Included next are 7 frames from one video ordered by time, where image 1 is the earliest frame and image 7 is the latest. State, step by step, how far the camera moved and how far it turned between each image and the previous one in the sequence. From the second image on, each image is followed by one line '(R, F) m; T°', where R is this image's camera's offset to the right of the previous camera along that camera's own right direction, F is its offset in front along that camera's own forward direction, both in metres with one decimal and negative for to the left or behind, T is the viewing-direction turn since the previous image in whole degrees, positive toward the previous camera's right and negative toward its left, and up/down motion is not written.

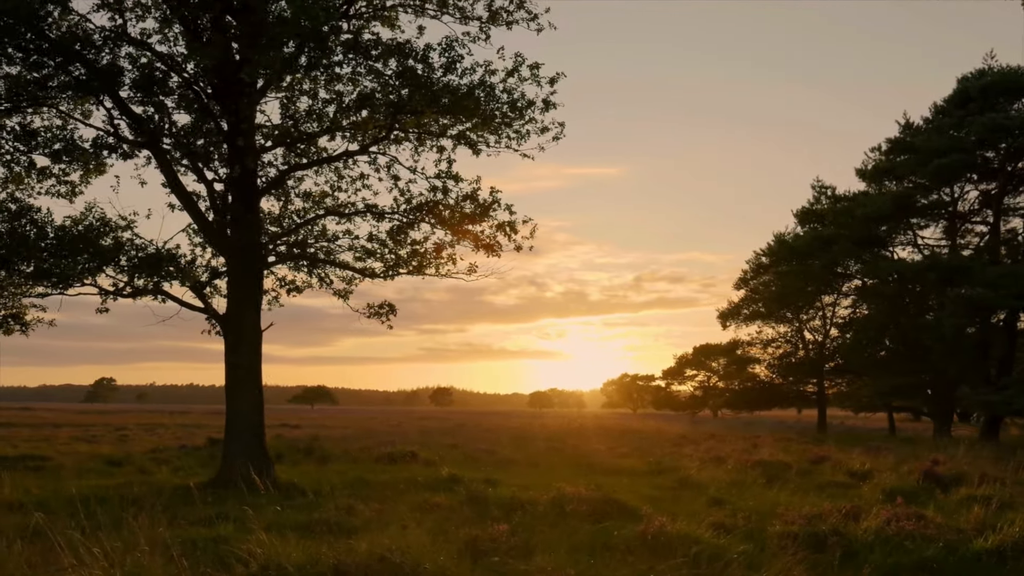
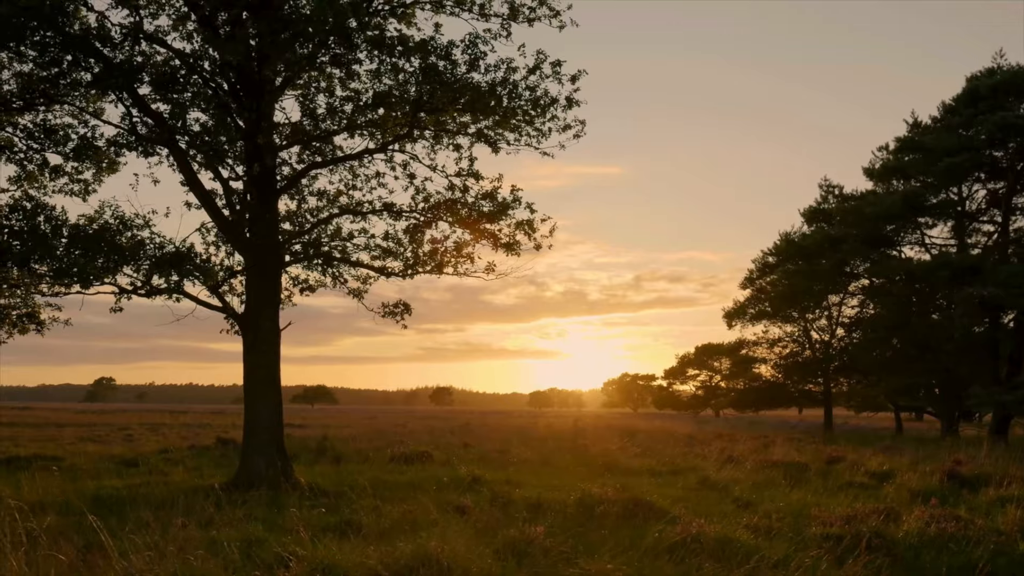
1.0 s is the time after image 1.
(-0.4, +0.1) m; 0°
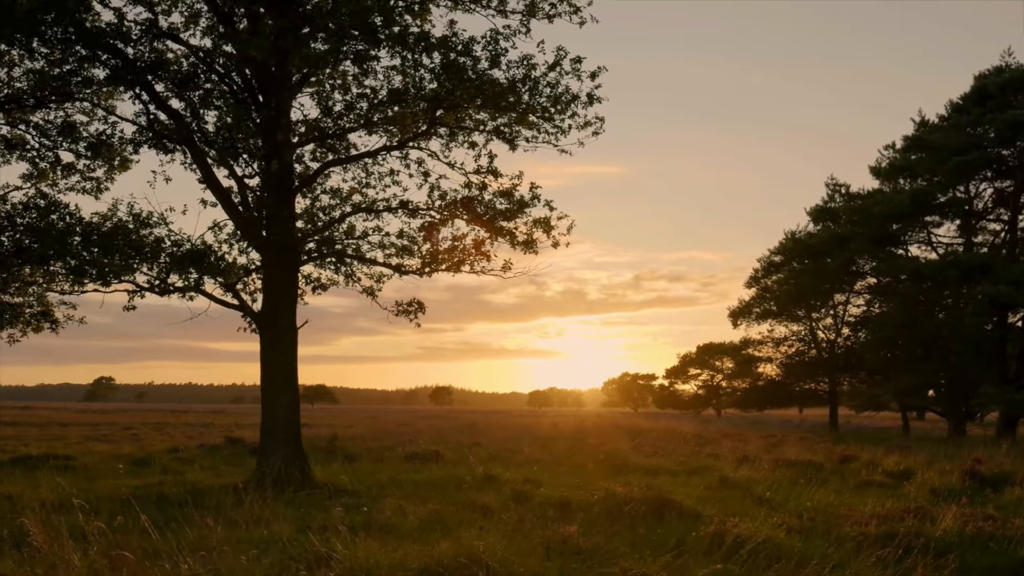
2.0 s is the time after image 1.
(-0.3, +0.1) m; 0°
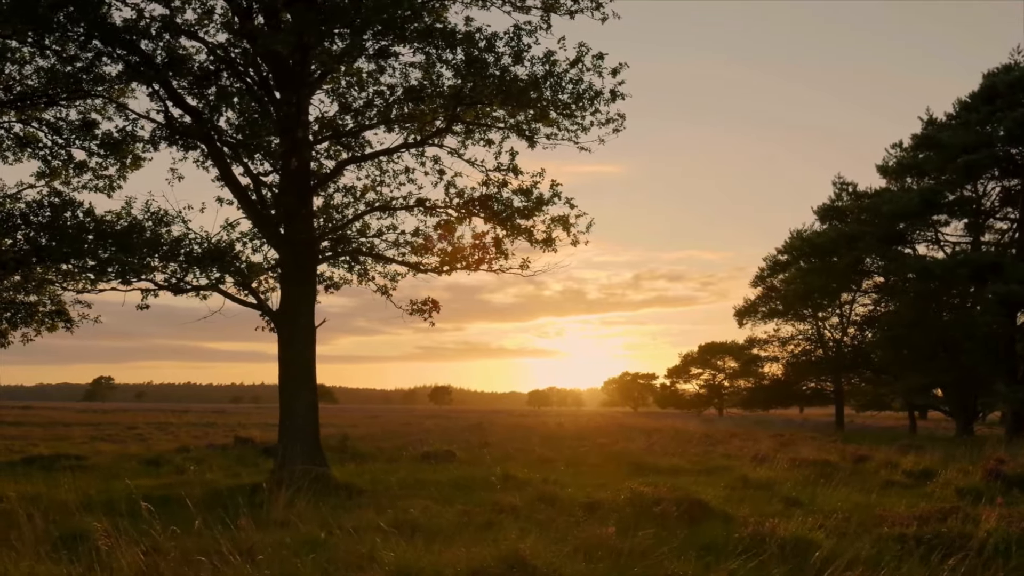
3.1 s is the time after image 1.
(-0.4, +0.1) m; 0°
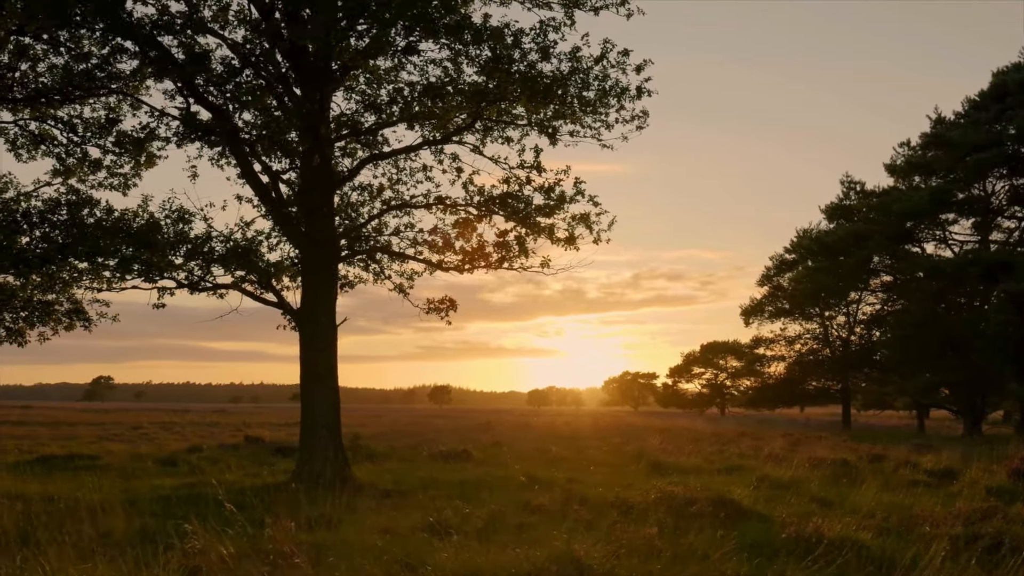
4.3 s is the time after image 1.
(-0.4, +0.1) m; 0°
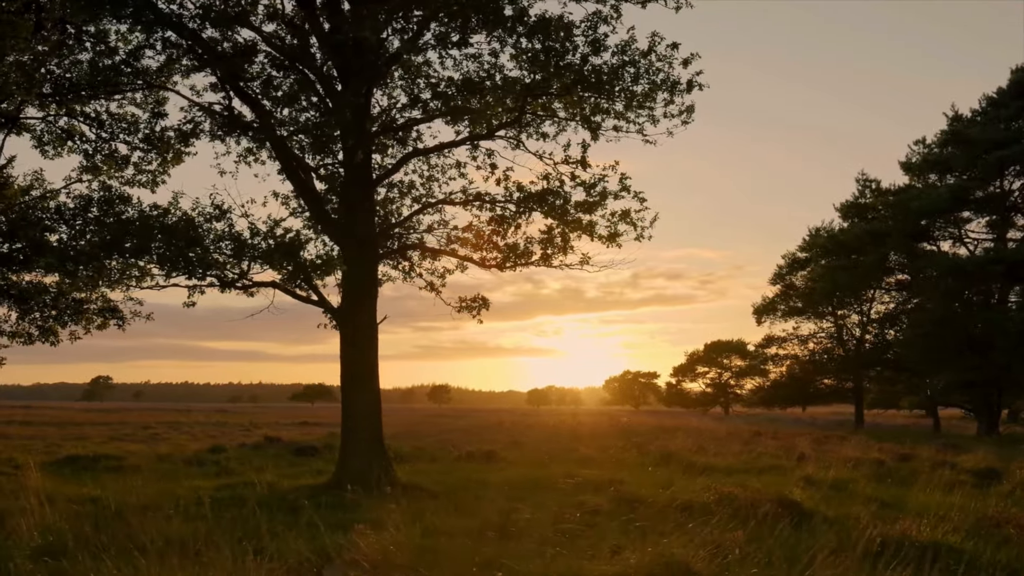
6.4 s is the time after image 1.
(-0.8, +0.2) m; 0°
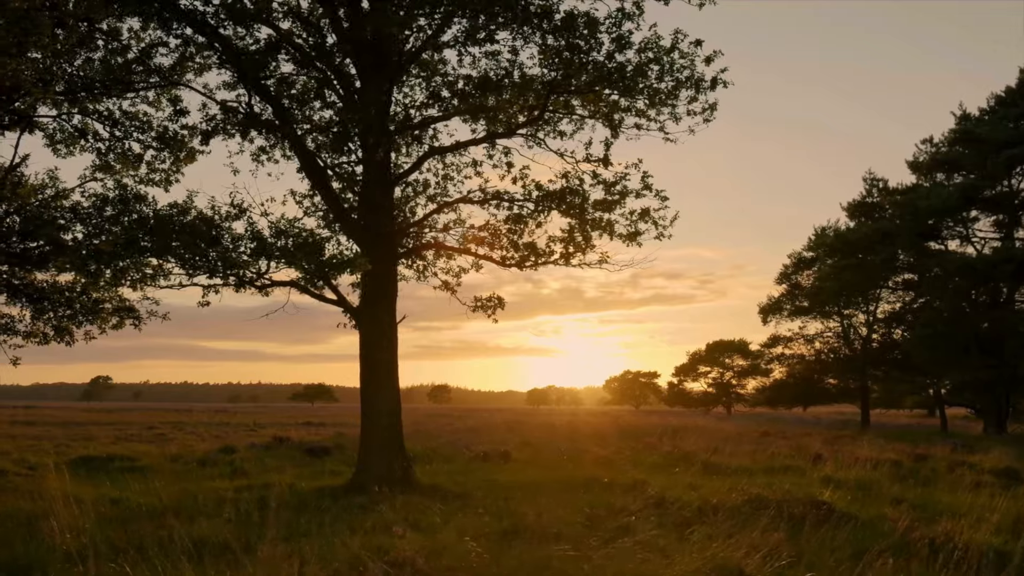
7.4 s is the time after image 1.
(-0.4, +0.1) m; 0°
